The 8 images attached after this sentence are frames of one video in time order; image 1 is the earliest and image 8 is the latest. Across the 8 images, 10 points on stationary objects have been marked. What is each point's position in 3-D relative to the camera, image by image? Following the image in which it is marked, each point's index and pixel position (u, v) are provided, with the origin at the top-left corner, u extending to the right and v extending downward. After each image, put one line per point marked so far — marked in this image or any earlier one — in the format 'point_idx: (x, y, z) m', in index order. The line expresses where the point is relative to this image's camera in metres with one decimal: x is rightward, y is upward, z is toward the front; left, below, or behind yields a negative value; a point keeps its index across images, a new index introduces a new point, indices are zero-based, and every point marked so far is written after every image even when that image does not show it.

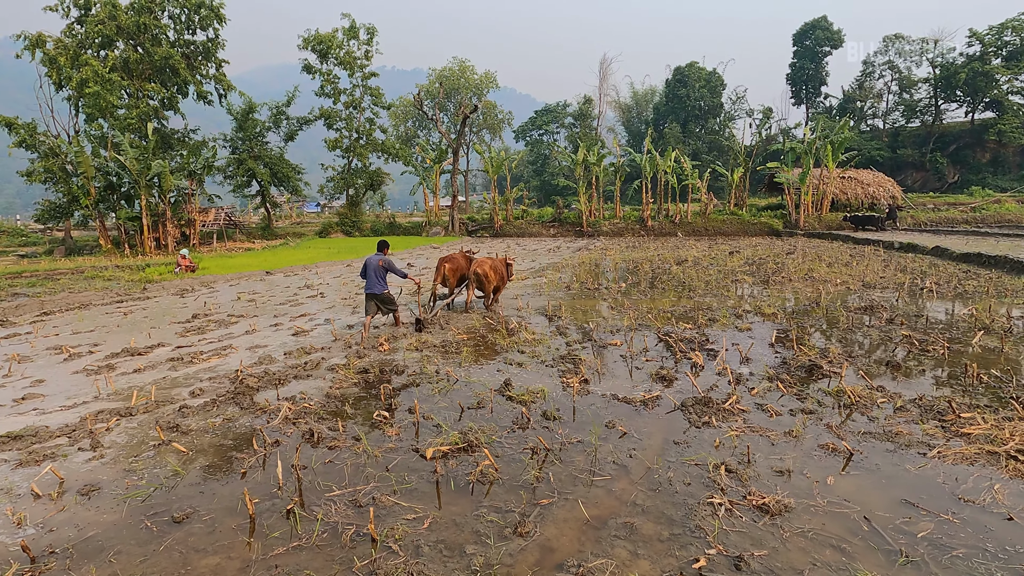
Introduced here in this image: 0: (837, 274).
0: (+6.3, +0.3, +11.4) m
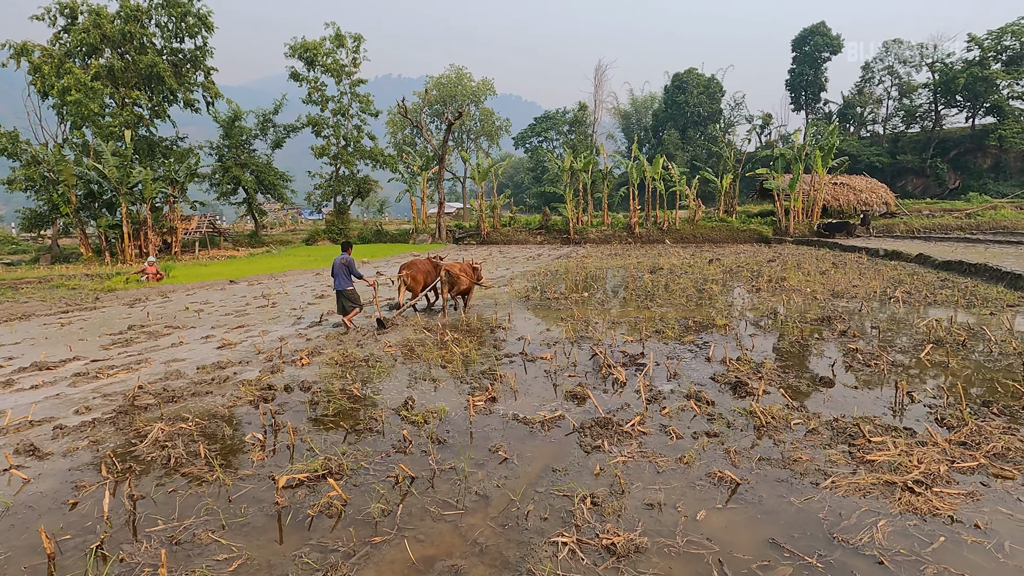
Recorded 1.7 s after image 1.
0: (+5.7, +0.1, +11.1) m
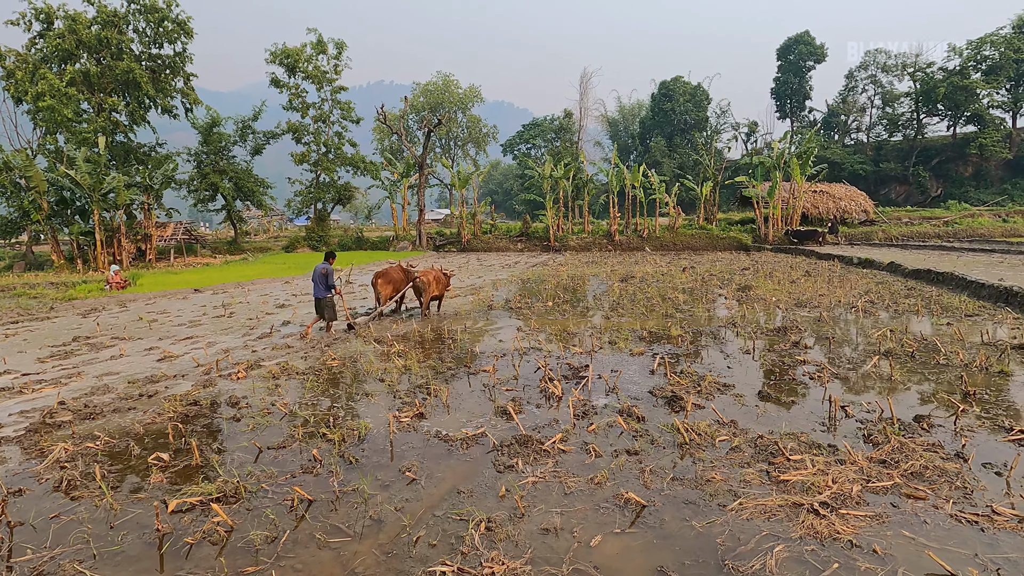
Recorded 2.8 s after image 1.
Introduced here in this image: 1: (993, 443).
0: (+5.1, 0.0, +11.1) m
1: (+3.1, -1.0, +3.7) m
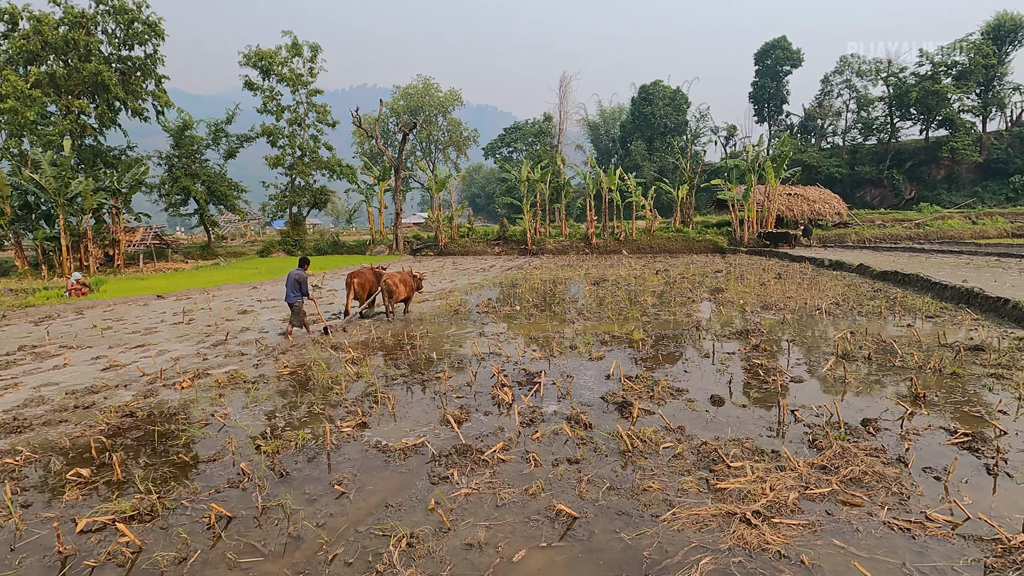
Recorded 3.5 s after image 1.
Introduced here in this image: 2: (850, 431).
0: (+4.5, -0.1, +11.1) m
1: (+2.7, -1.0, +3.7) m
2: (+2.3, -1.0, +4.0) m
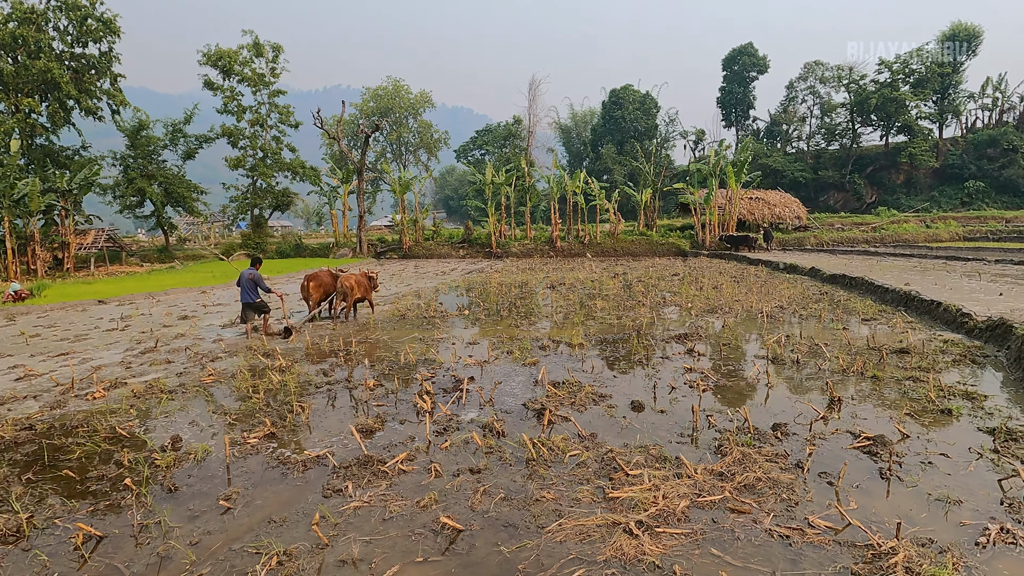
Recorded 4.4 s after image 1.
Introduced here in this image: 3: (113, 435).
0: (+3.6, -0.2, +11.2) m
1: (+2.1, -1.0, +3.8) m
2: (+1.7, -1.0, +4.0) m
3: (-2.8, -1.0, +4.2) m
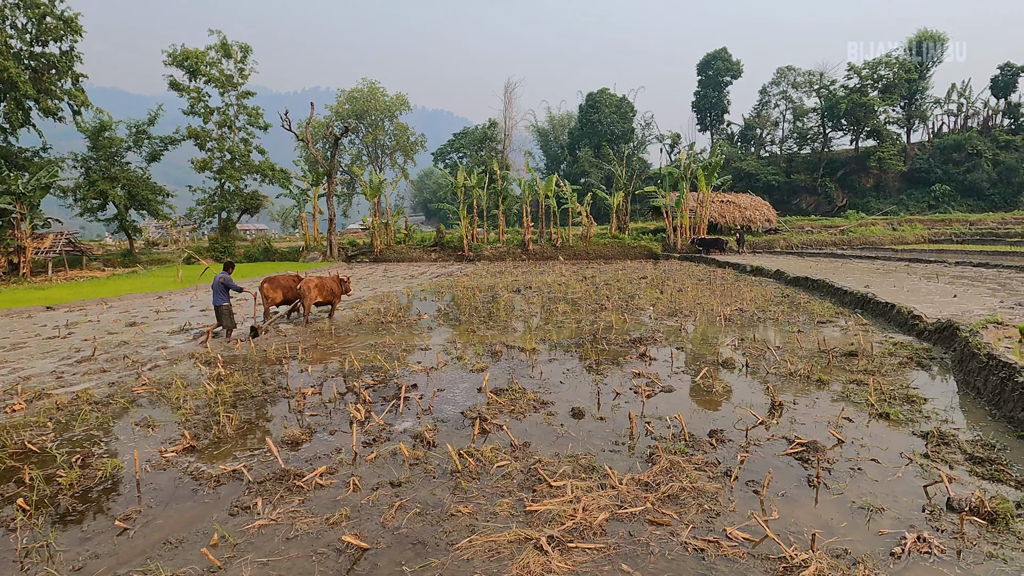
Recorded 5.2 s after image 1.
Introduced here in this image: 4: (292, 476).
0: (+2.9, -0.2, +11.2) m
1: (+1.6, -1.1, +3.7) m
2: (+1.2, -1.0, +3.9) m
3: (-3.3, -1.1, +4.0) m
4: (-1.3, -1.1, +3.5) m
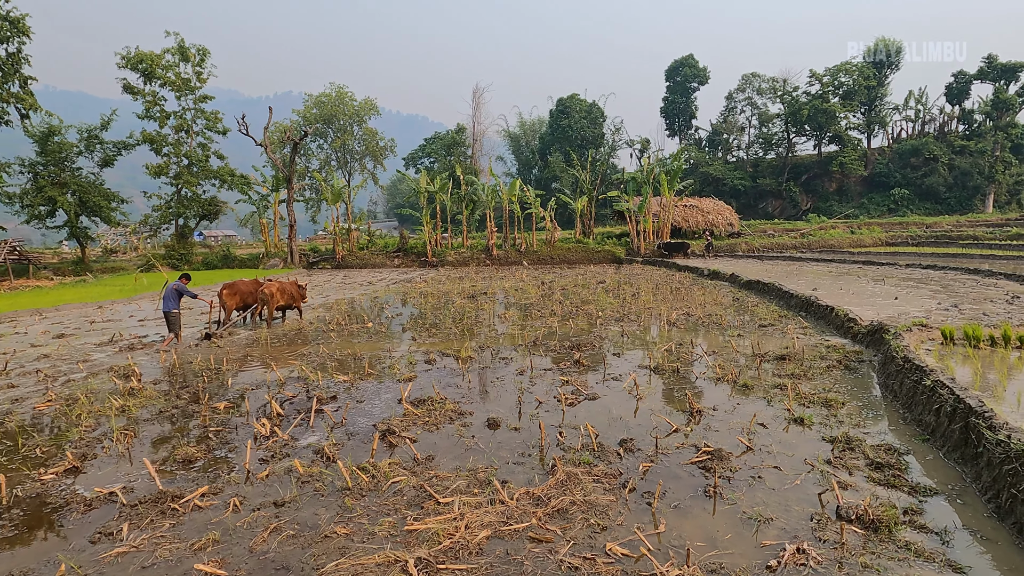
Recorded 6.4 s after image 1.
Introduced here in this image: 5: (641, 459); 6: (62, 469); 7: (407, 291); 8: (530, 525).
0: (+2.0, -0.3, +11.2) m
1: (+1.0, -1.1, +3.6) m
2: (+0.6, -1.1, +3.8) m
3: (-3.9, -1.2, +3.7) m
4: (-1.9, -1.2, +3.3) m
5: (+0.8, -1.1, +3.8) m
6: (-2.8, -1.1, +3.7) m
7: (-2.7, -0.1, +14.8) m
8: (+0.1, -1.2, +2.9) m
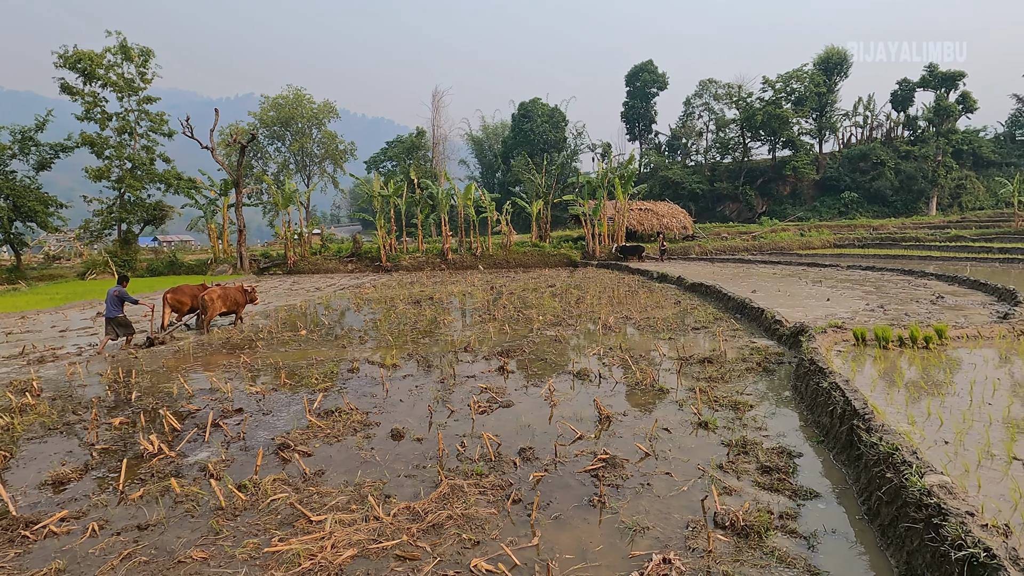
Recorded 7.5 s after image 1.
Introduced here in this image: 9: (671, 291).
0: (+0.9, -0.4, +11.2) m
1: (+0.3, -1.2, +3.6) m
2: (-0.1, -1.1, +3.8) m
3: (-4.6, -1.3, +3.4) m
4: (-2.5, -1.2, +3.1) m
5: (+0.2, -1.1, +3.7) m
6: (-3.5, -1.2, +3.5) m
7: (-4.0, -0.2, +14.5) m
8: (-0.5, -1.2, +2.8) m
9: (+3.7, -0.1, +13.8) m
